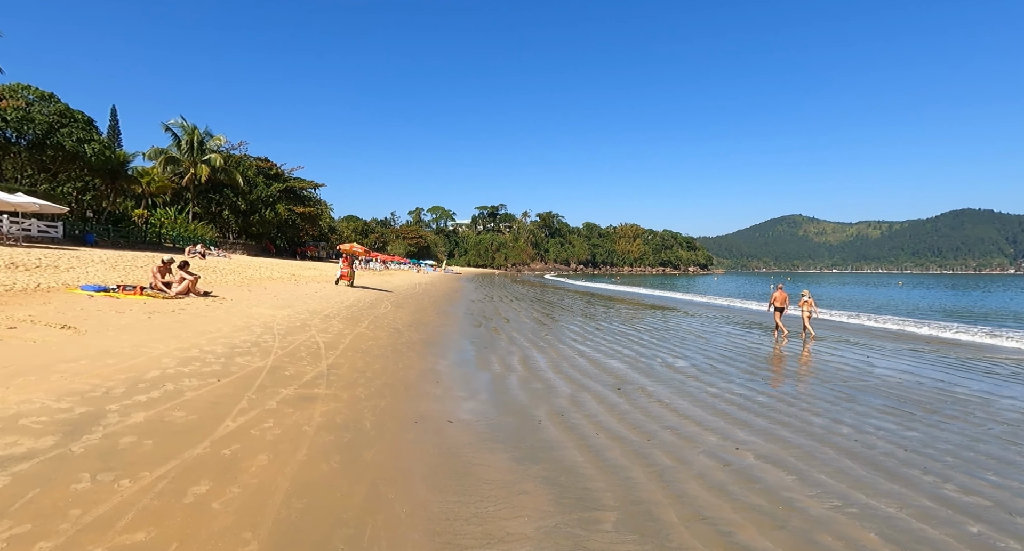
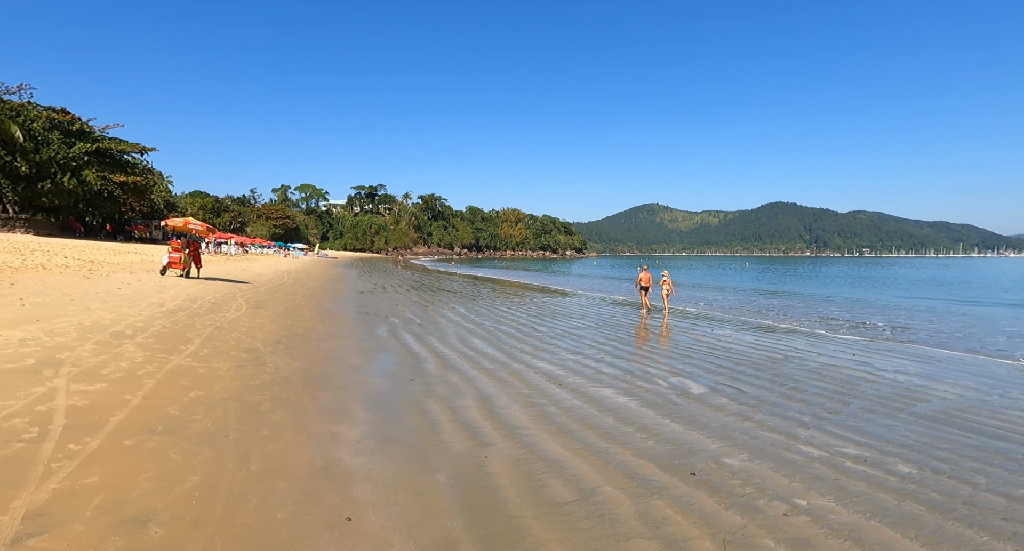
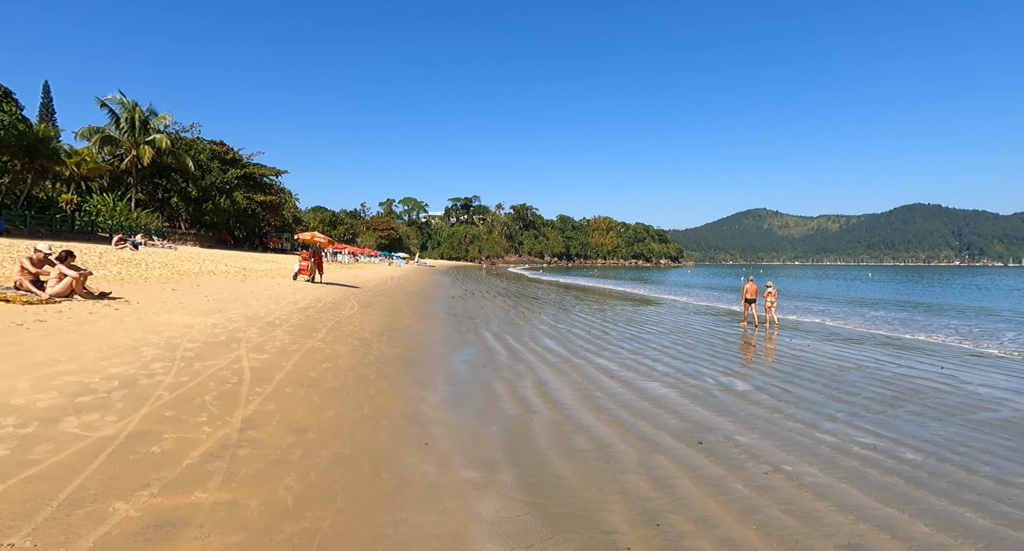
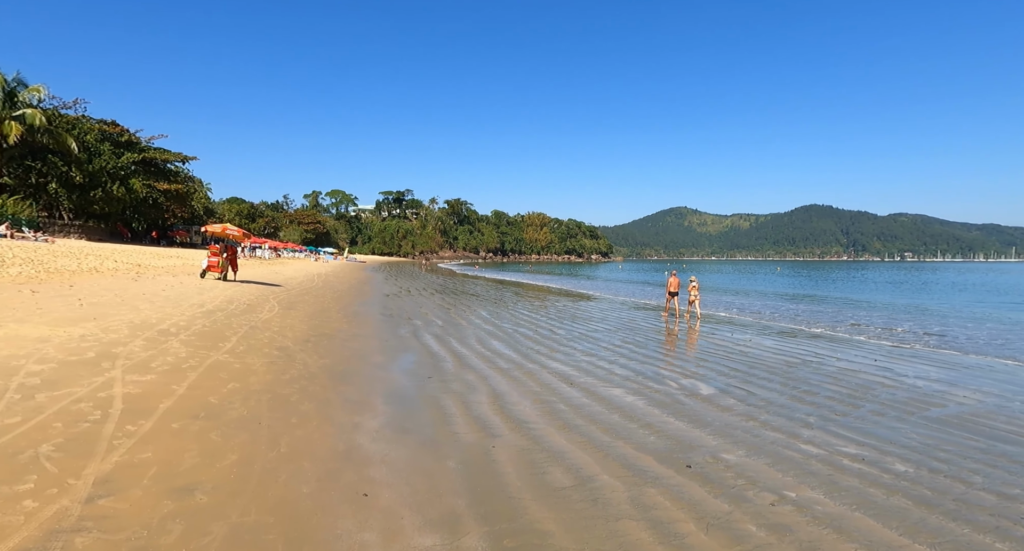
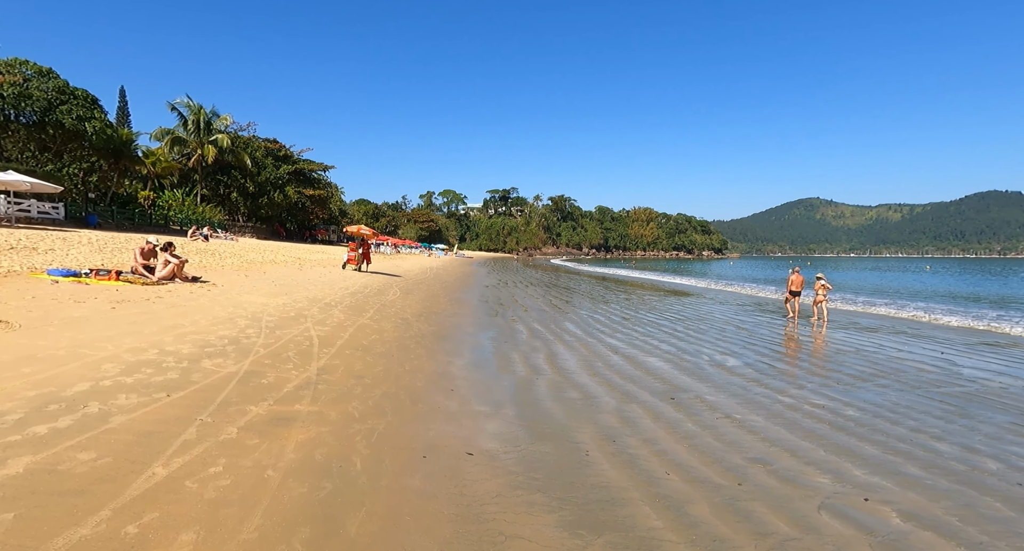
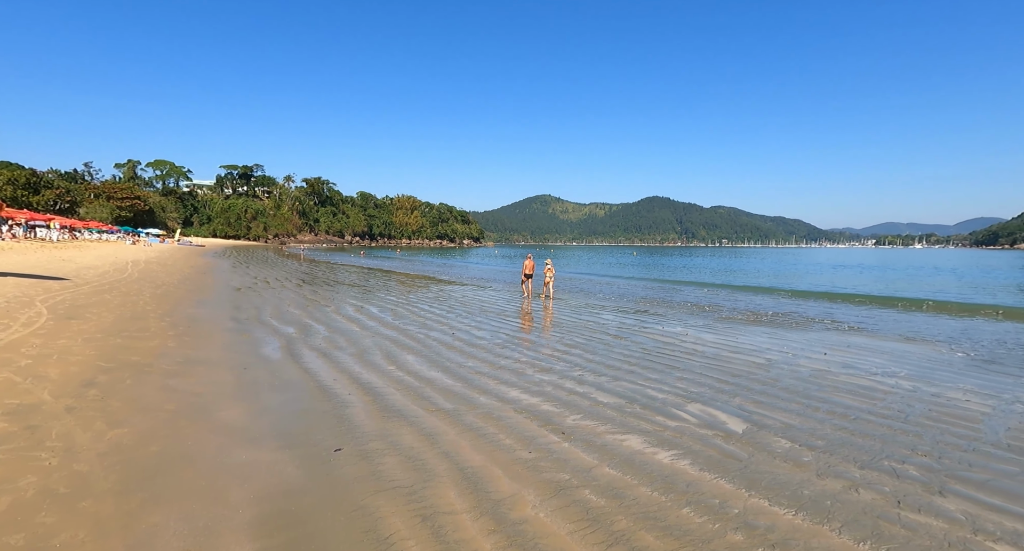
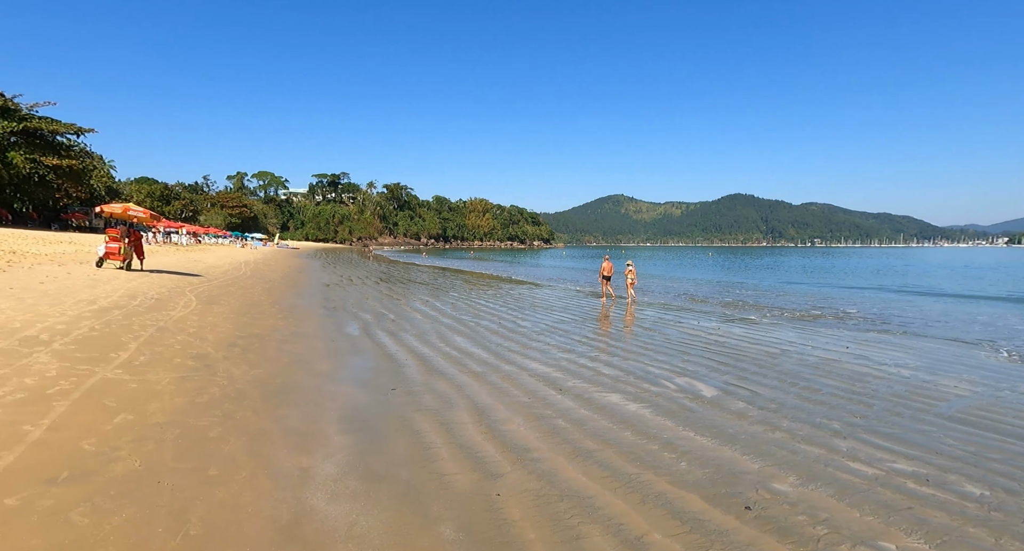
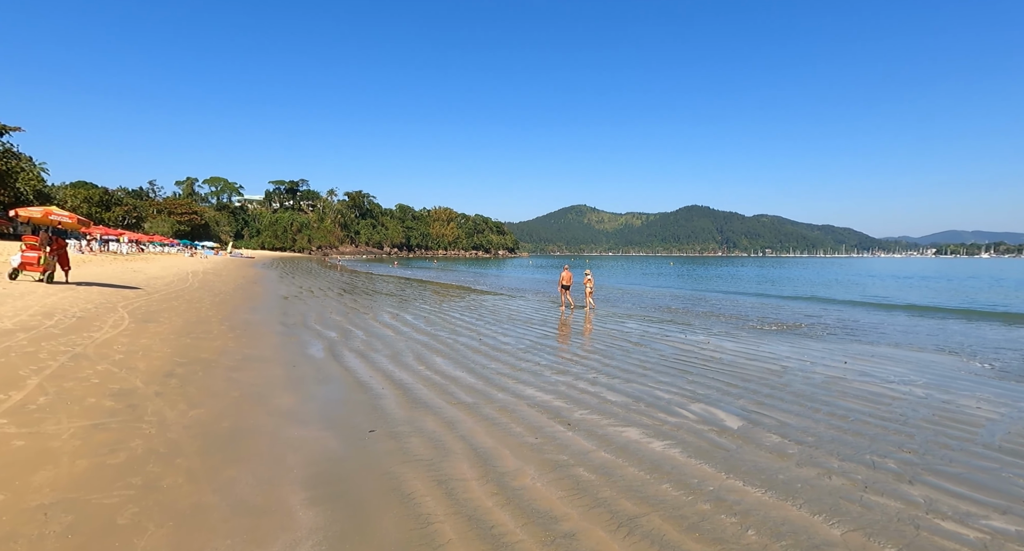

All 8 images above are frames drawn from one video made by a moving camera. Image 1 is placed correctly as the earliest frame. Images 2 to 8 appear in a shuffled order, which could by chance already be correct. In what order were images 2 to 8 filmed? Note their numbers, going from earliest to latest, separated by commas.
5, 3, 4, 2, 7, 8, 6
